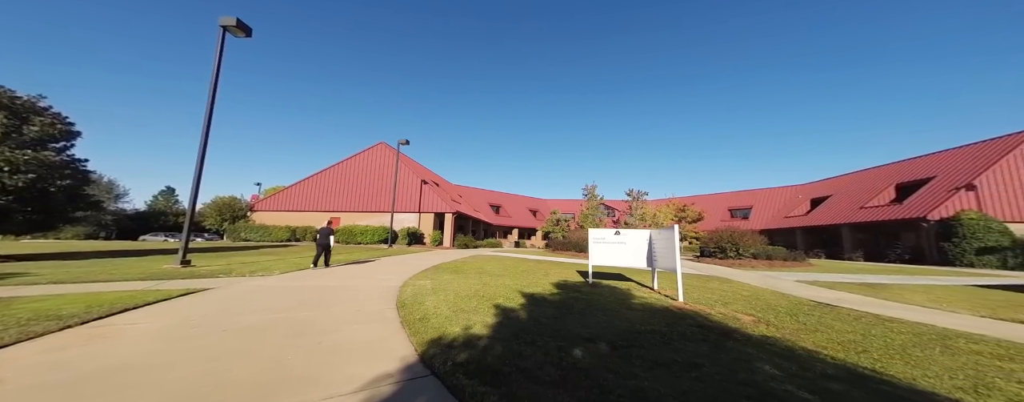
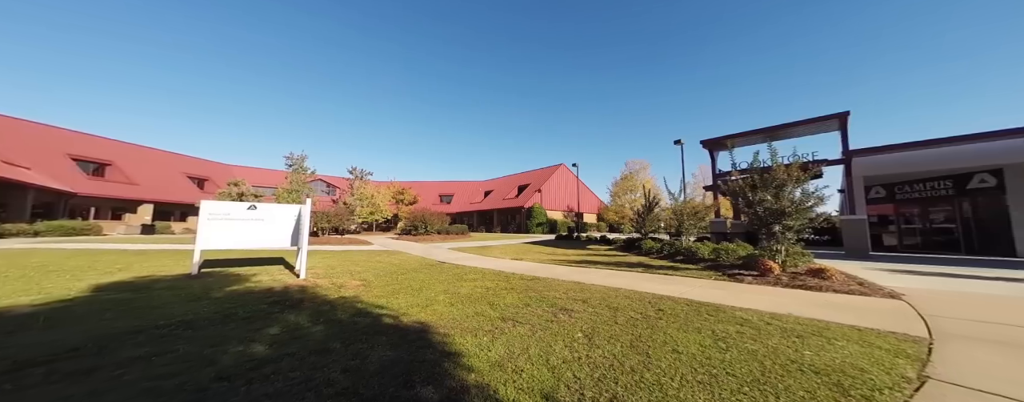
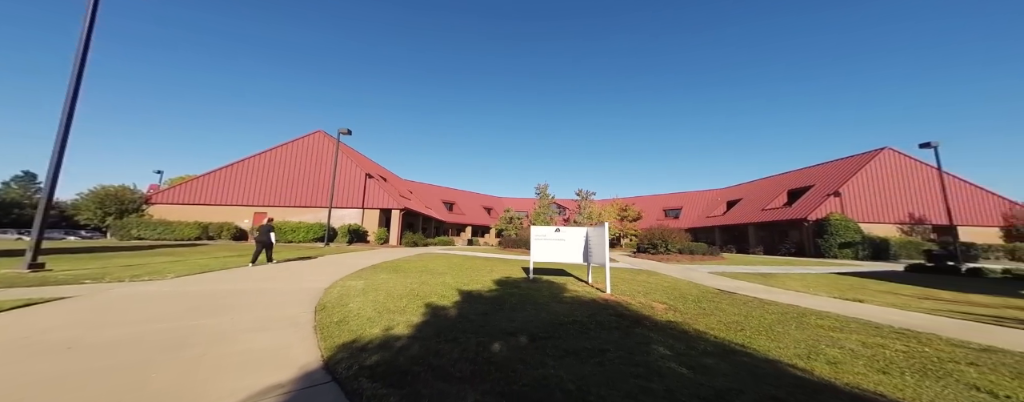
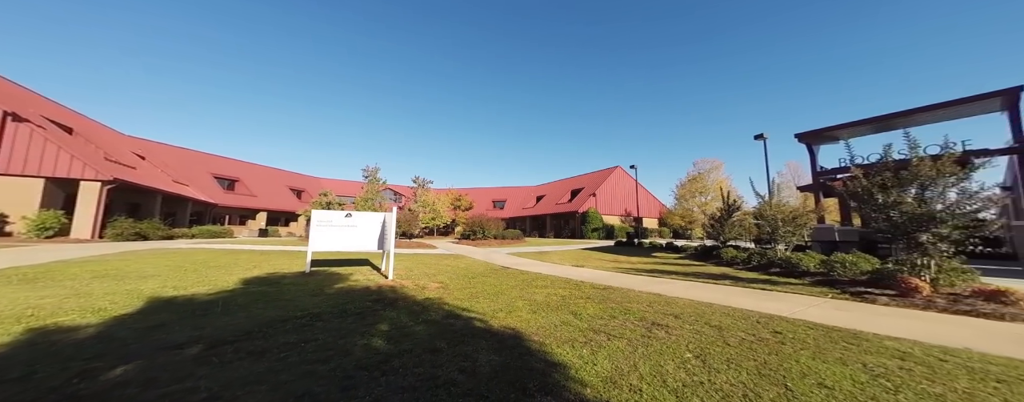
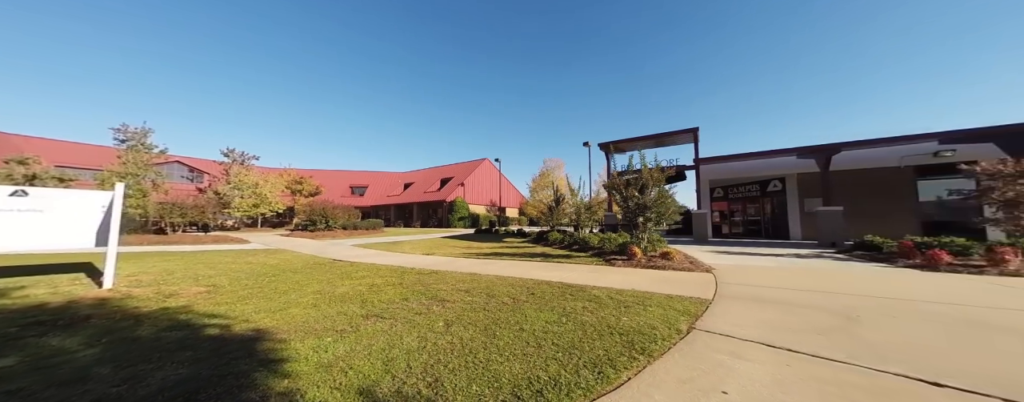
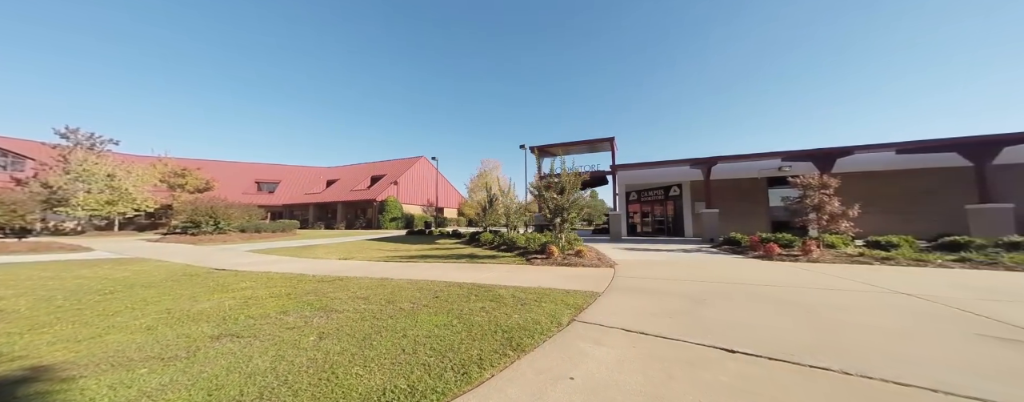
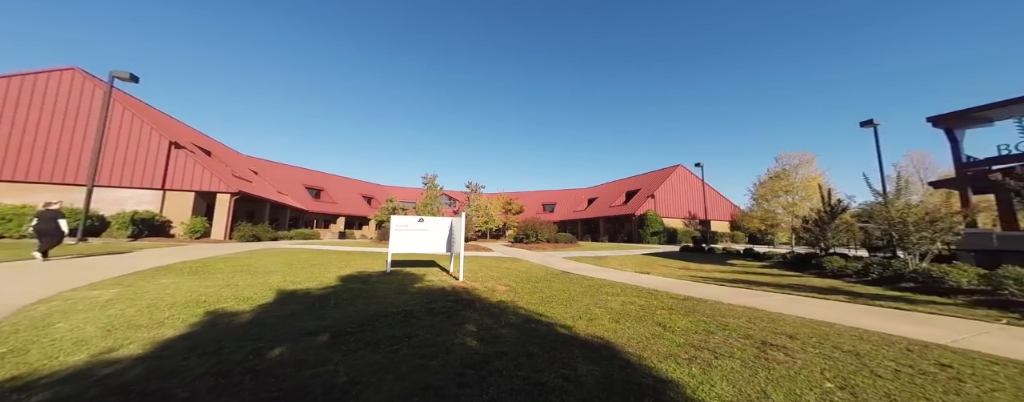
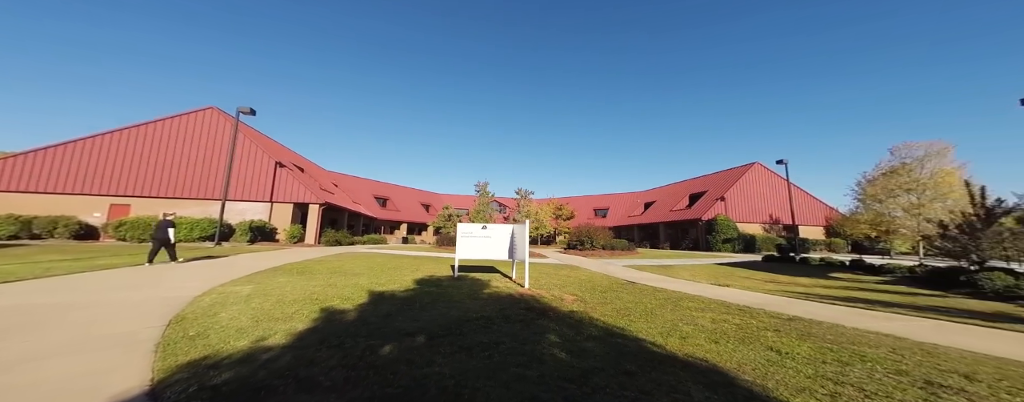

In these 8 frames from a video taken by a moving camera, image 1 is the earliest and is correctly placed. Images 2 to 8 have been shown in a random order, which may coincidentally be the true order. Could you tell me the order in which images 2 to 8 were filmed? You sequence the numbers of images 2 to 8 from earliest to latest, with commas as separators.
3, 8, 7, 4, 2, 5, 6
